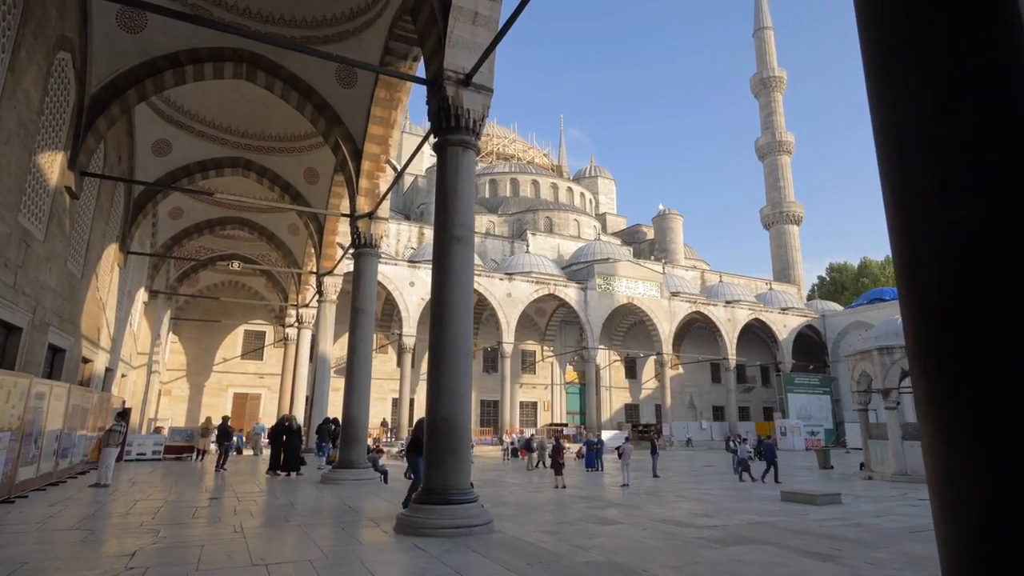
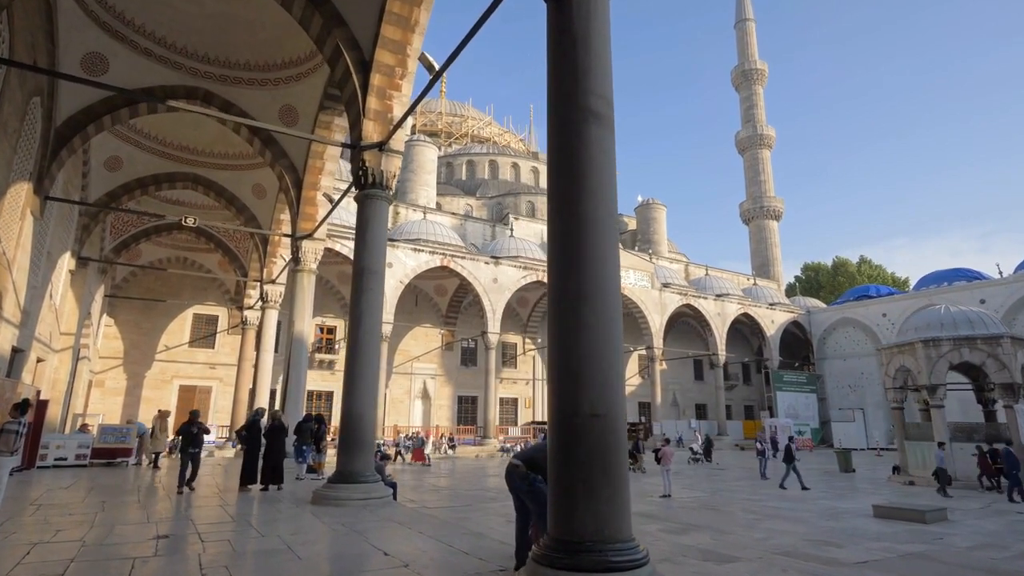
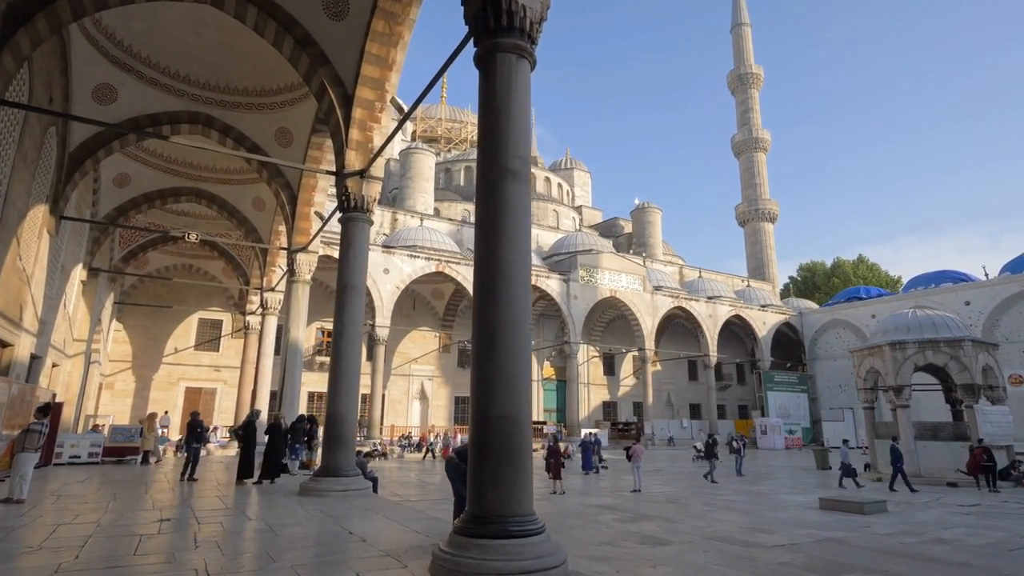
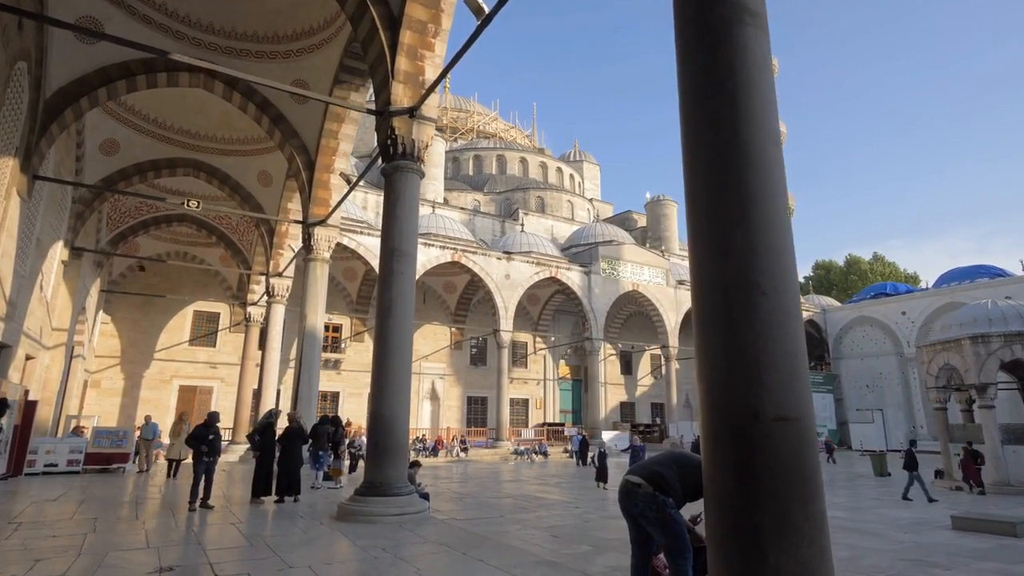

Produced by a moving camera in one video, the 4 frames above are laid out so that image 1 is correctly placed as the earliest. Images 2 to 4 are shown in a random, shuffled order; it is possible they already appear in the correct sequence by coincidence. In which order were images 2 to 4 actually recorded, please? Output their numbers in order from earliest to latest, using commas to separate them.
3, 2, 4
